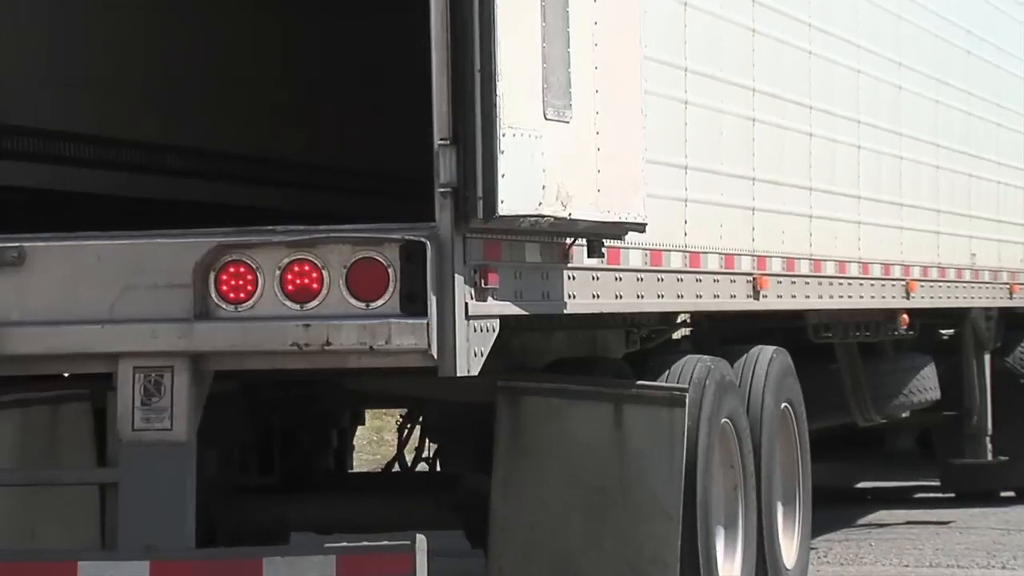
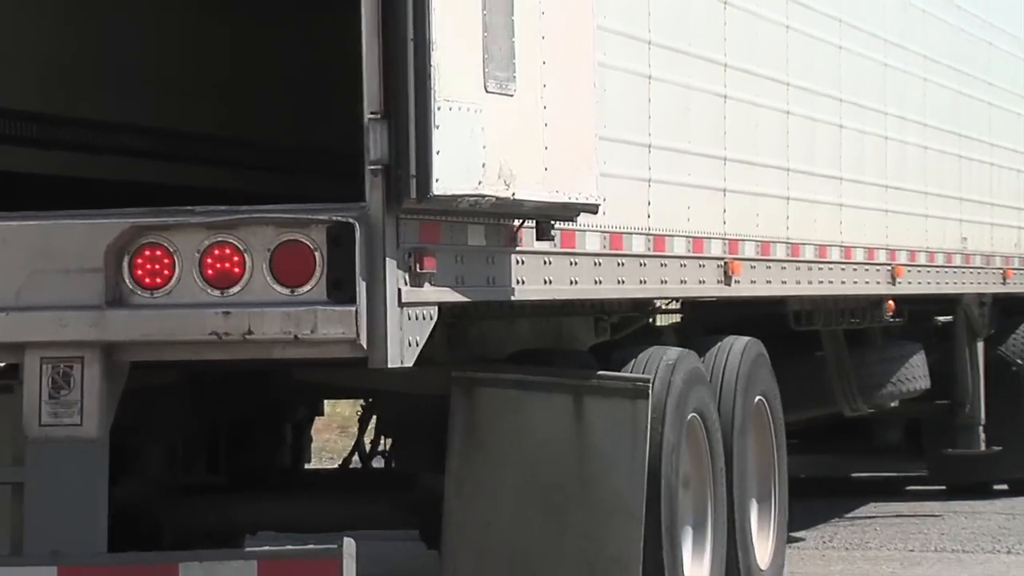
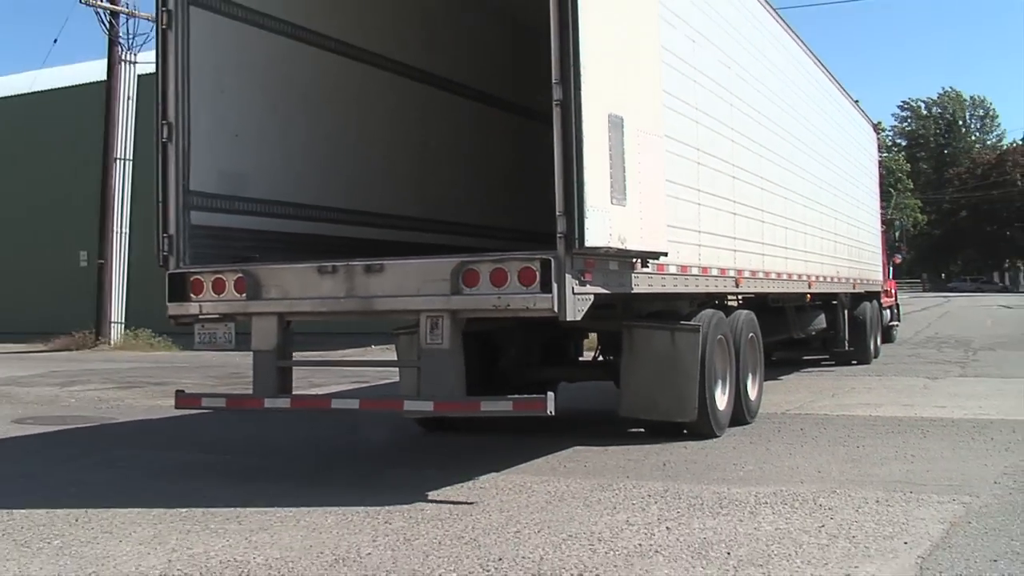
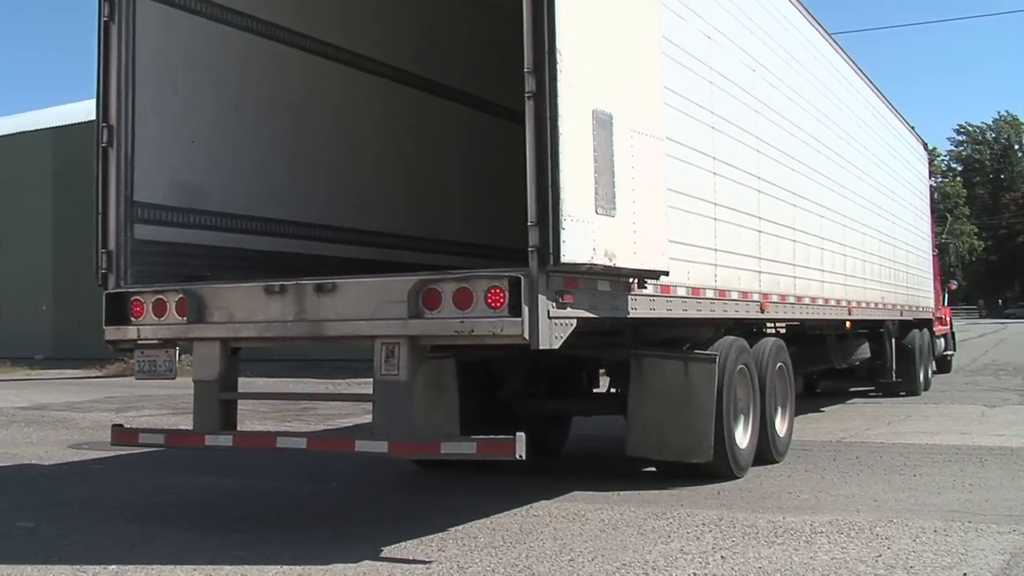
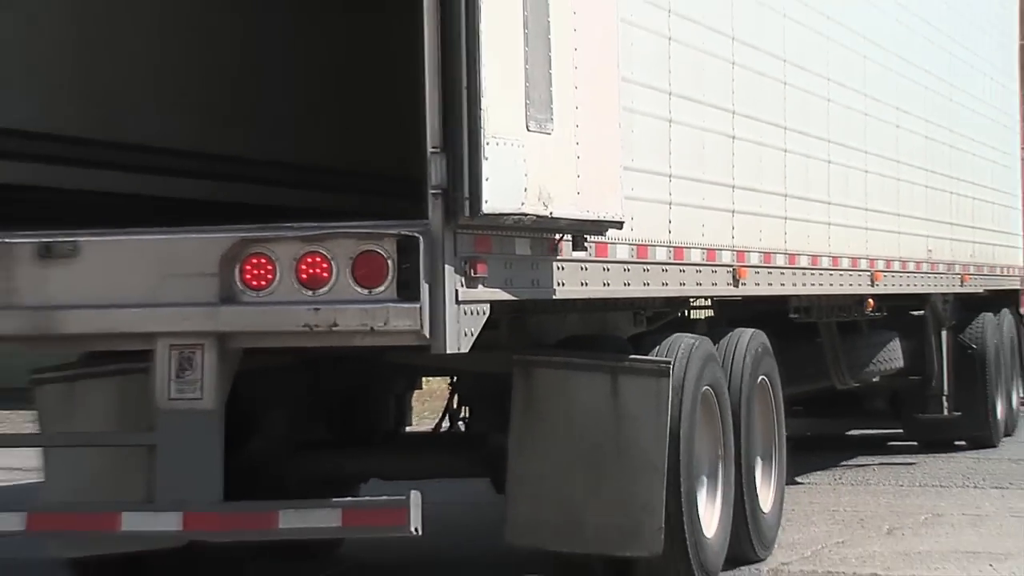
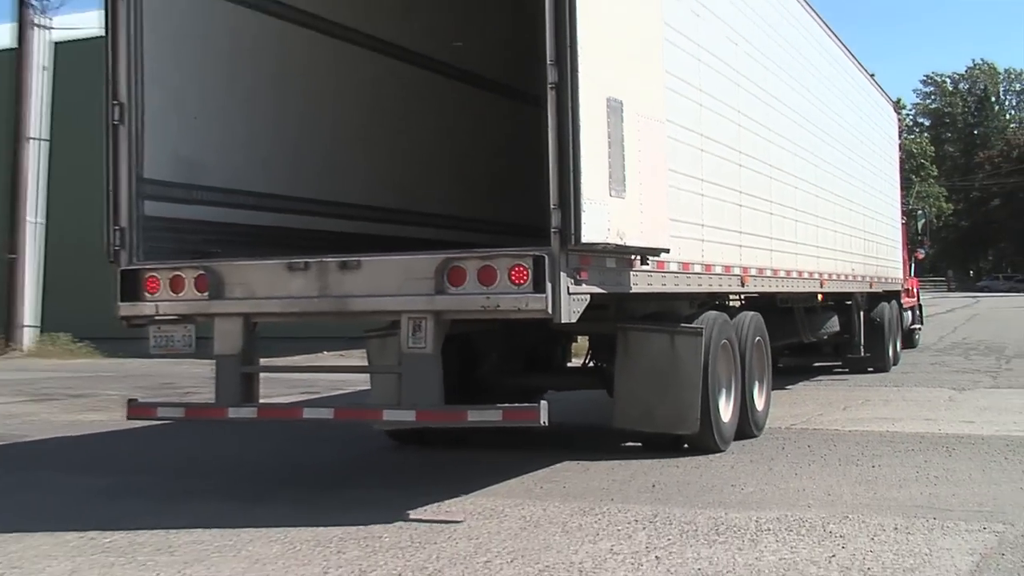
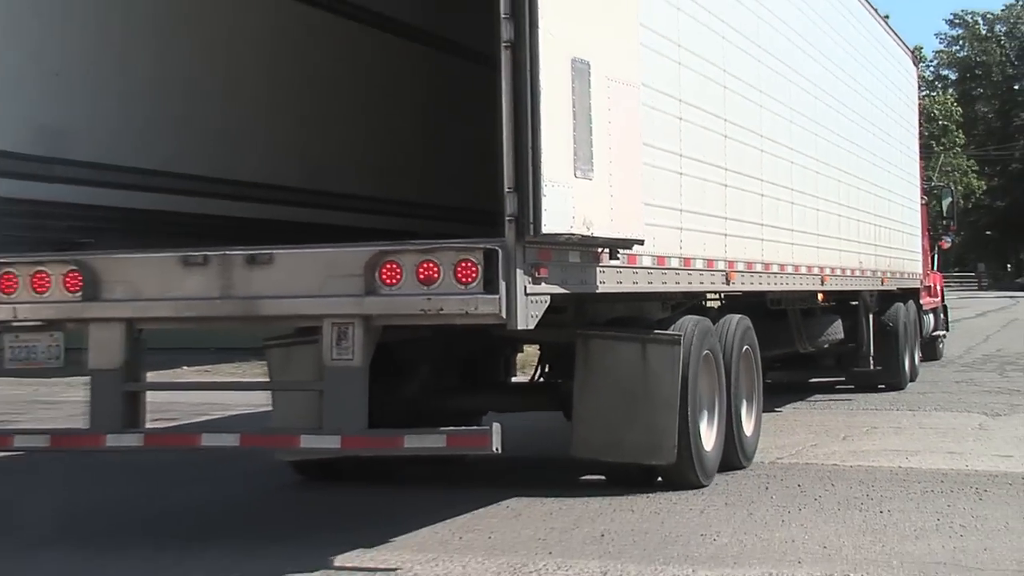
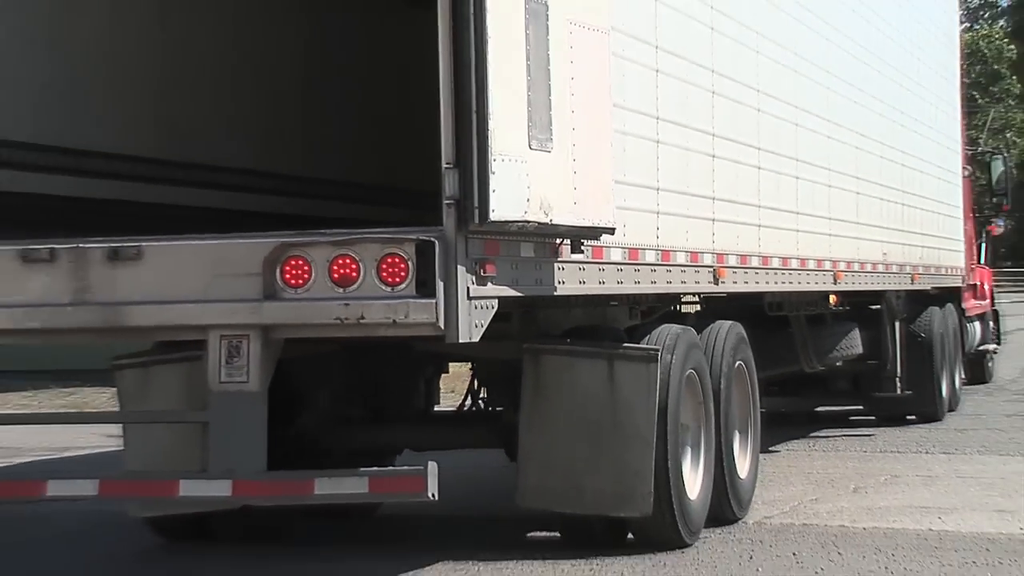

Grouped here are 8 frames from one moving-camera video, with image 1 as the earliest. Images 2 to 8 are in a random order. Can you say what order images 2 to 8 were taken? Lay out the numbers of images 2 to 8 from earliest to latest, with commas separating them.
2, 5, 8, 7, 6, 3, 4
